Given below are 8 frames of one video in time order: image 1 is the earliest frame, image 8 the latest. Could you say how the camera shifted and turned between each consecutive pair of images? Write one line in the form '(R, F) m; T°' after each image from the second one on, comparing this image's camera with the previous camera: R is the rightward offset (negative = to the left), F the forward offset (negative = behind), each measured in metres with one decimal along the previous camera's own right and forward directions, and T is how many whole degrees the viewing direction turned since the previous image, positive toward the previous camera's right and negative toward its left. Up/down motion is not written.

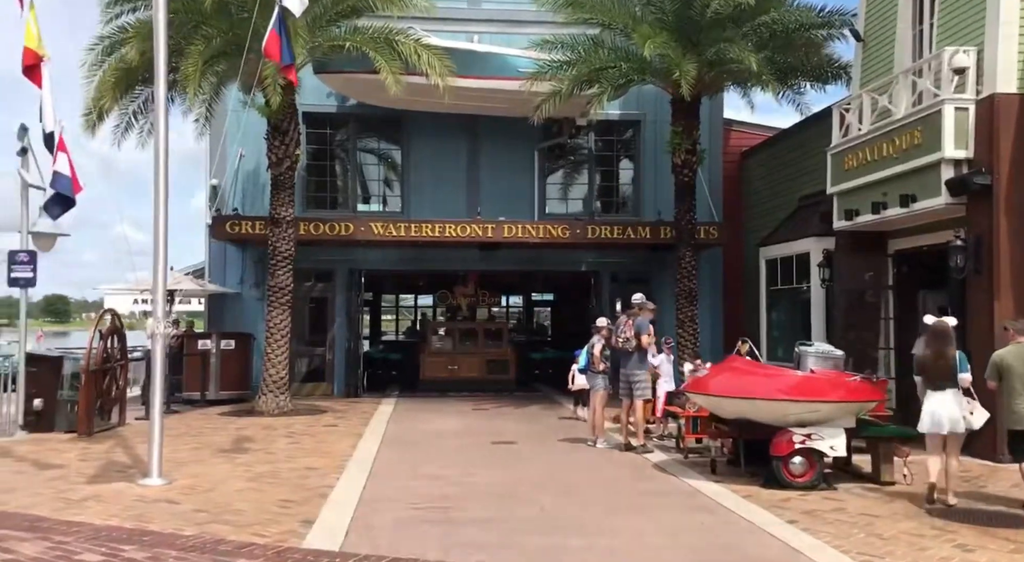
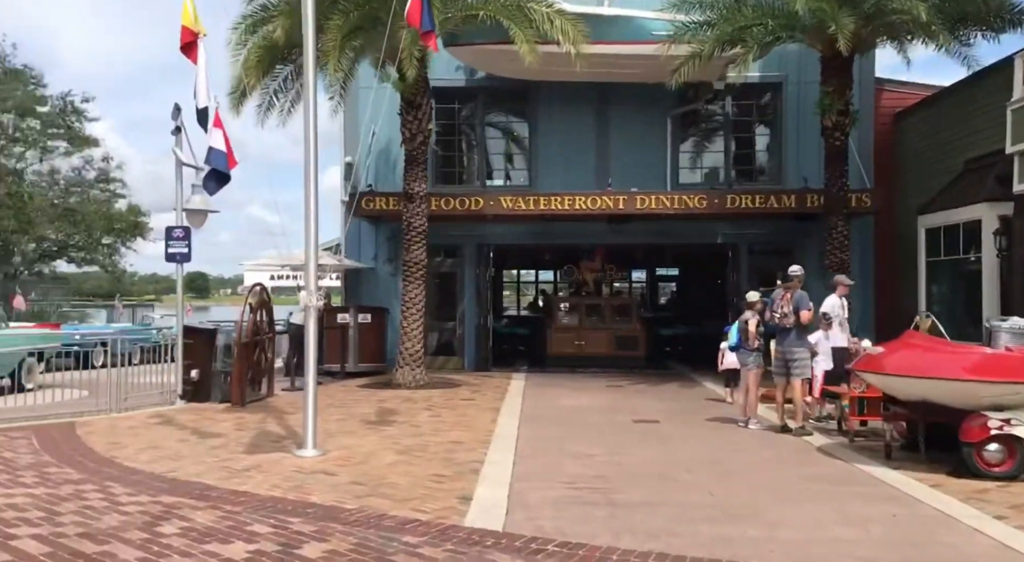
(-0.4, +0.3) m; -8°
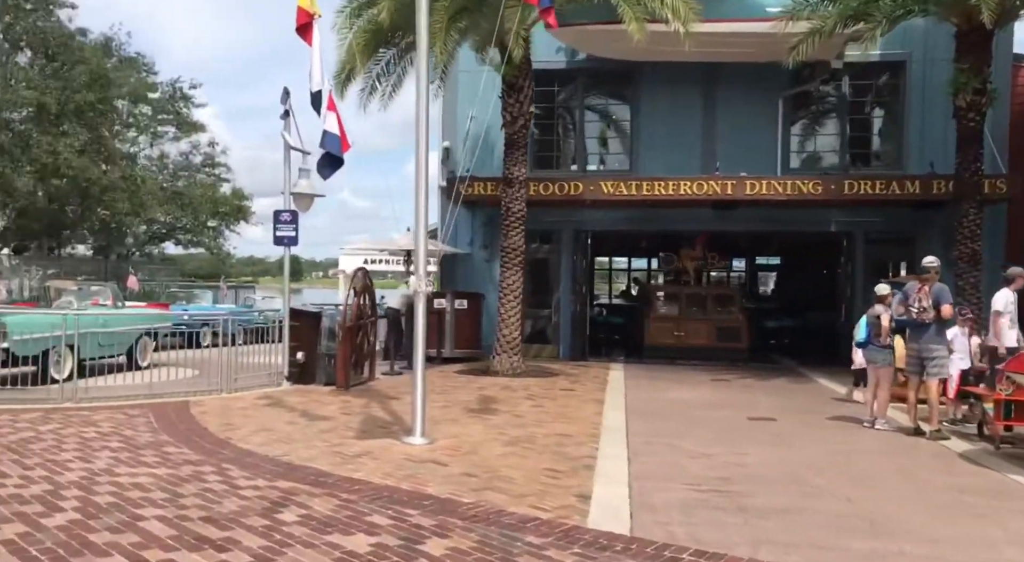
(-0.3, +0.3) m; -6°
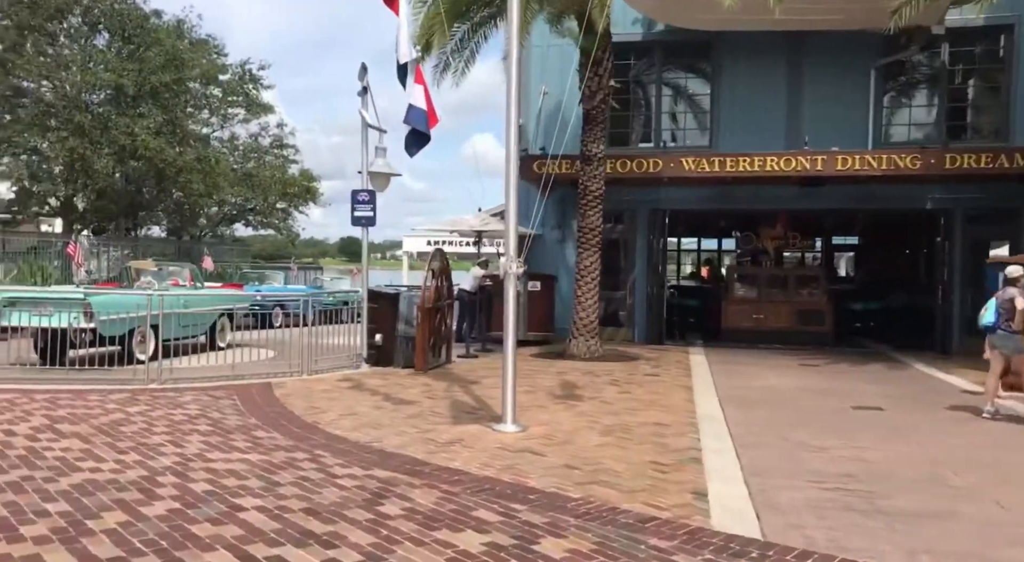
(-0.4, +0.3) m; -4°
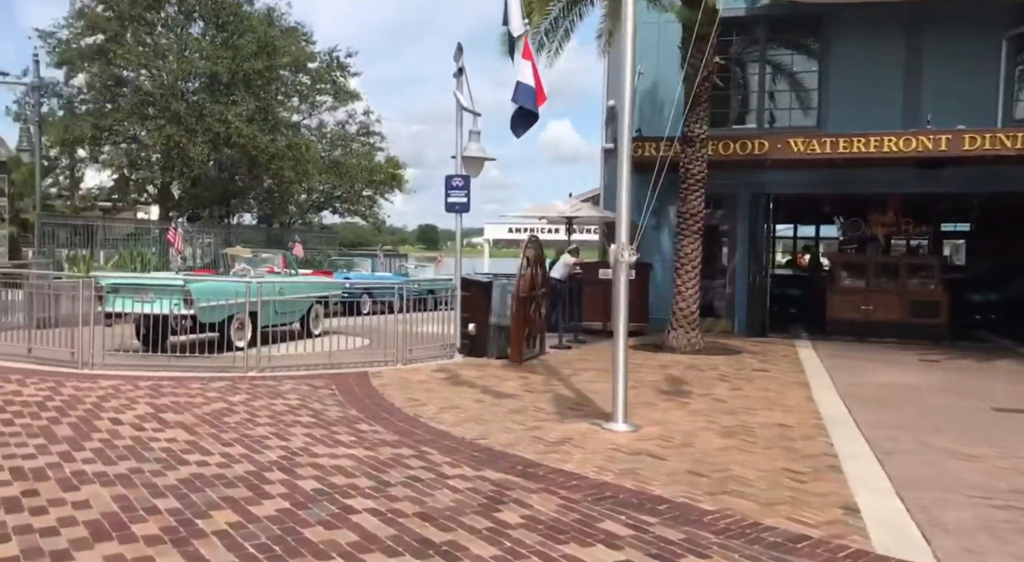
(-0.3, +0.4) m; -5°
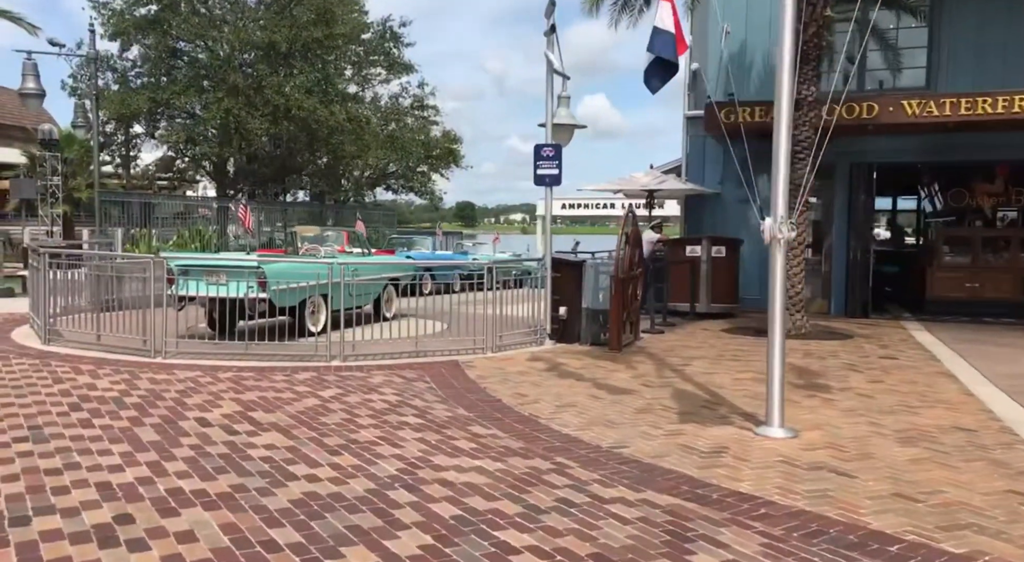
(-0.7, +0.9) m; -3°
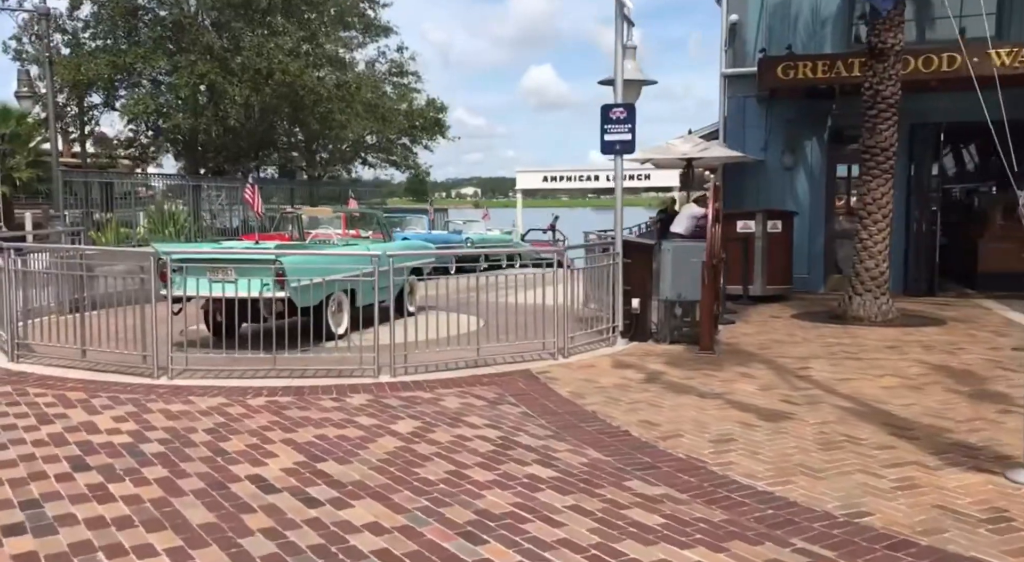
(-1.2, +1.6) m; +3°
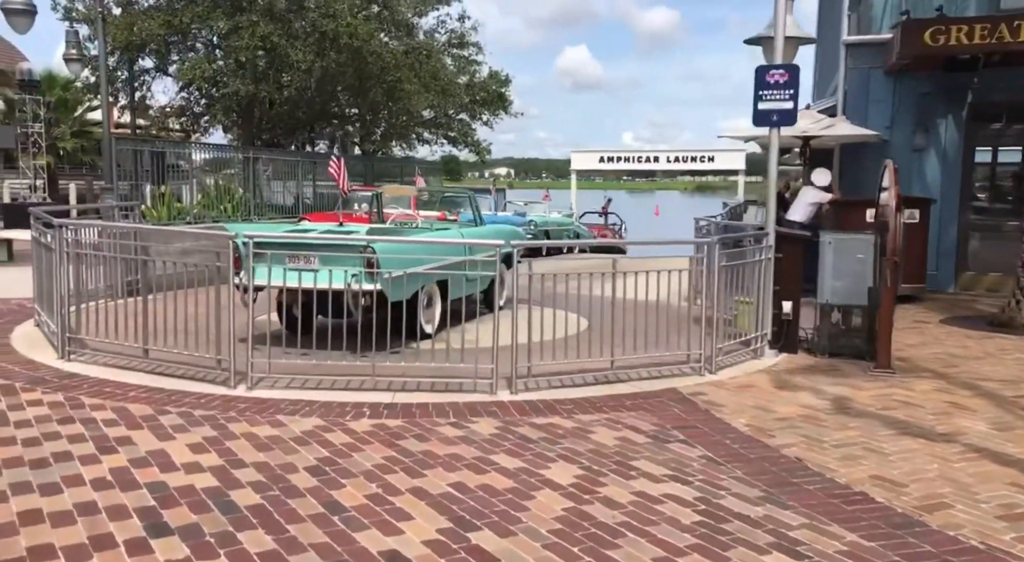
(-0.9, +1.4) m; -2°
